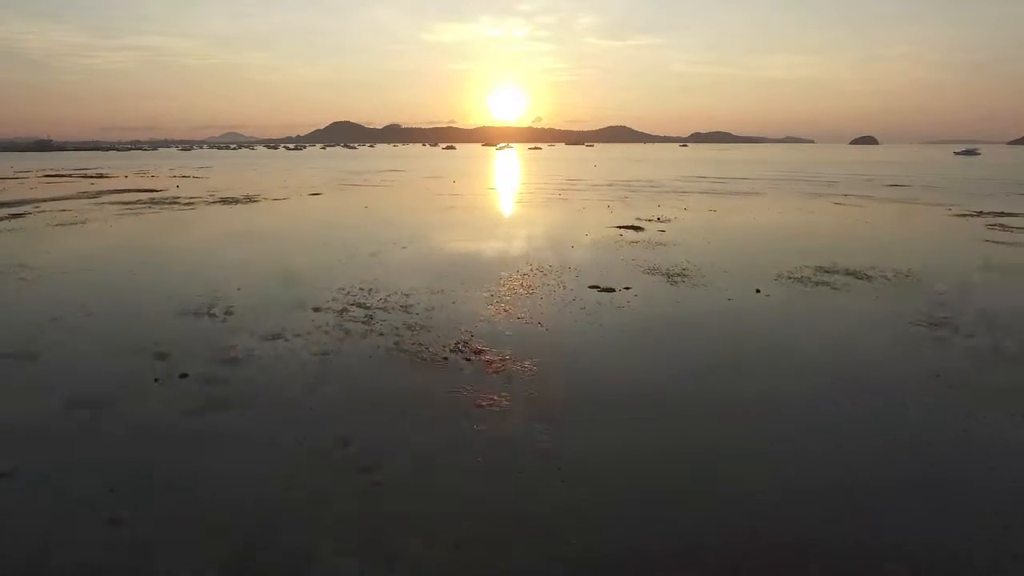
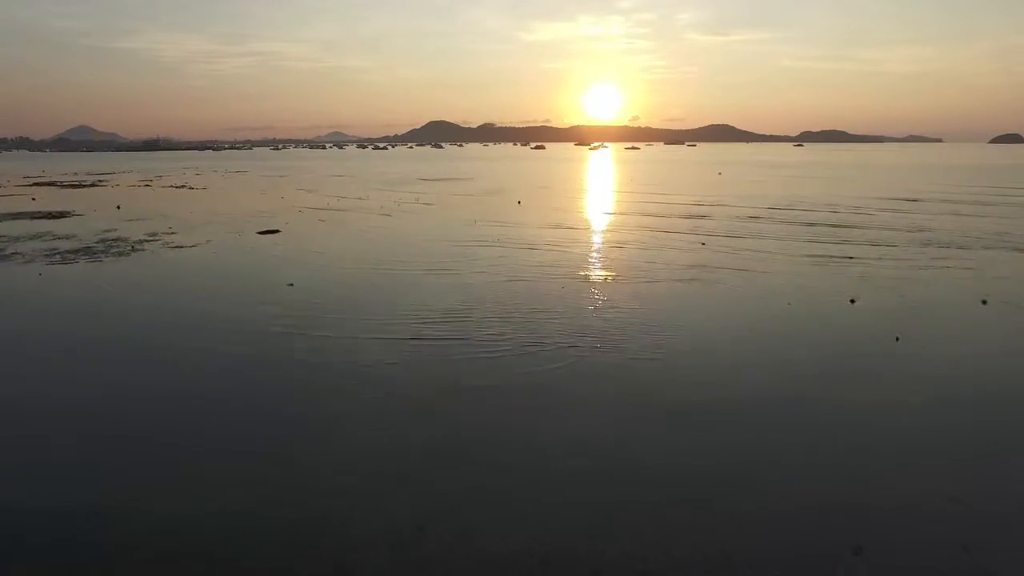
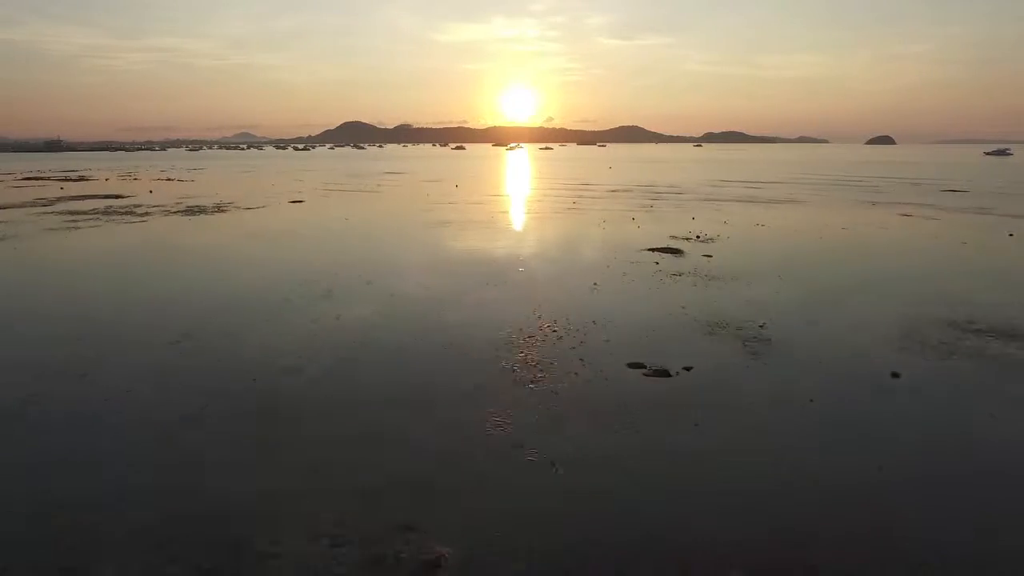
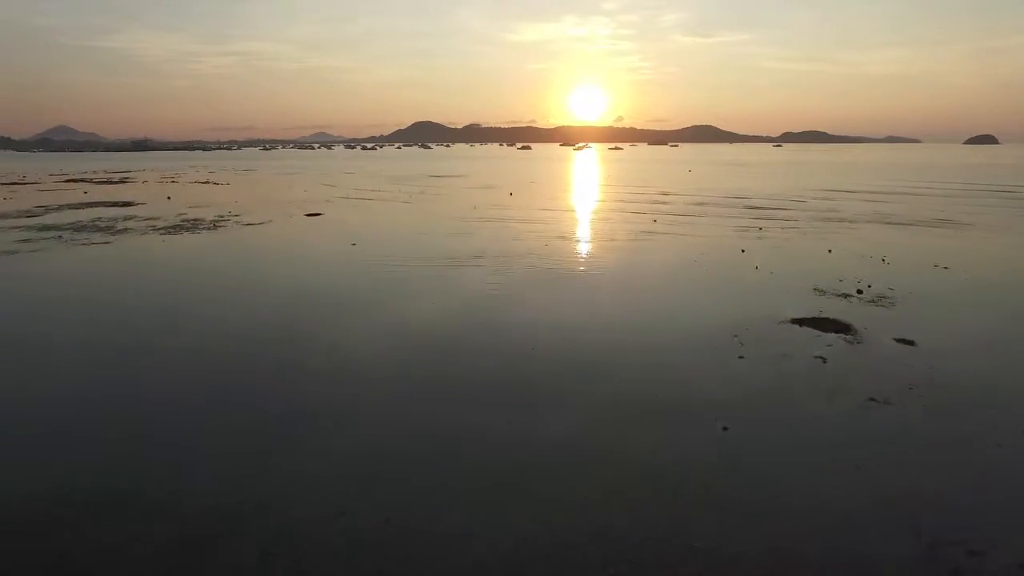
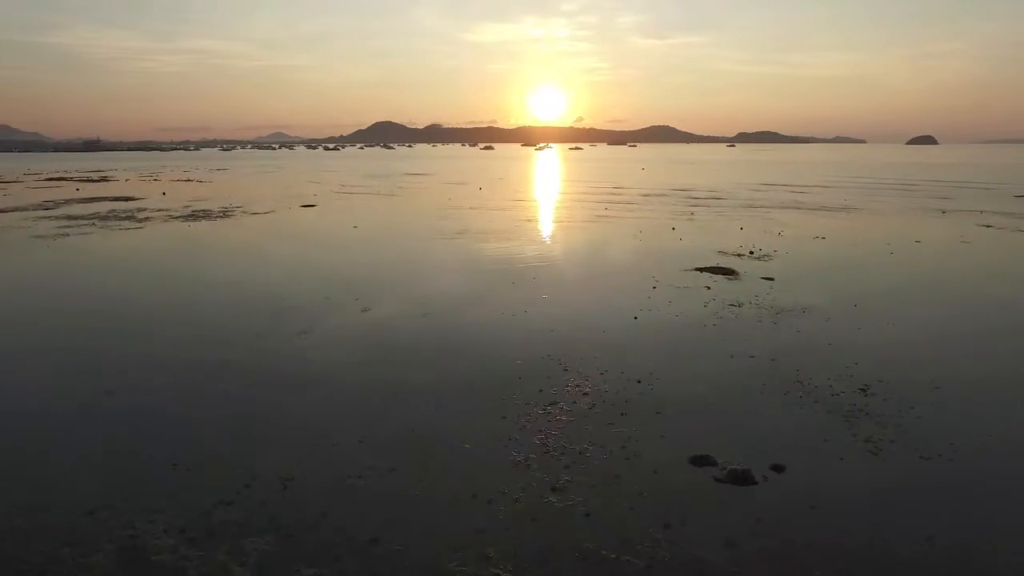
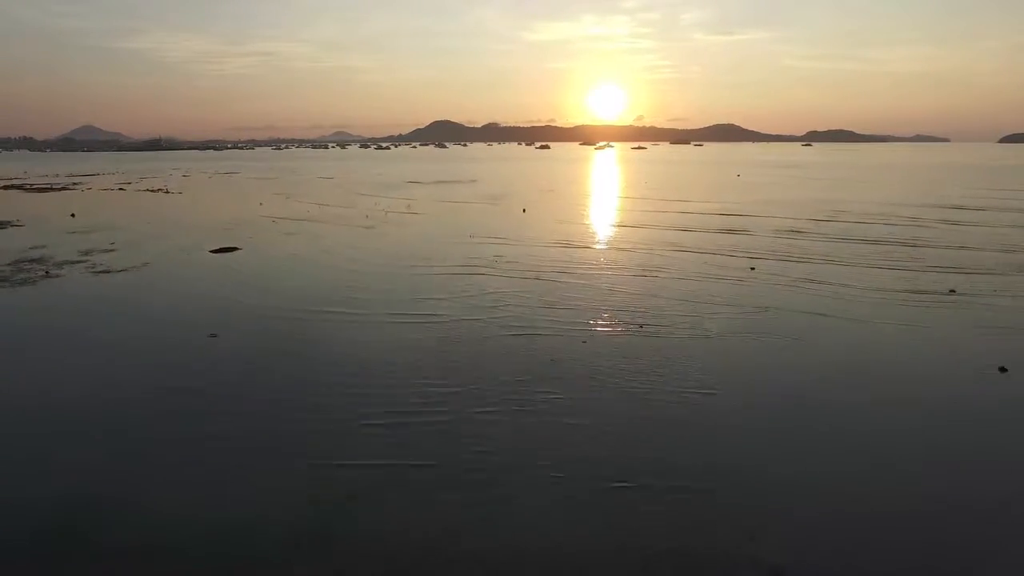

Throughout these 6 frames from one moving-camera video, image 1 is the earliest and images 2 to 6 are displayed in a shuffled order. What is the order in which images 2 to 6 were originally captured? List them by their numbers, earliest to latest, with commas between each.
3, 5, 4, 2, 6
